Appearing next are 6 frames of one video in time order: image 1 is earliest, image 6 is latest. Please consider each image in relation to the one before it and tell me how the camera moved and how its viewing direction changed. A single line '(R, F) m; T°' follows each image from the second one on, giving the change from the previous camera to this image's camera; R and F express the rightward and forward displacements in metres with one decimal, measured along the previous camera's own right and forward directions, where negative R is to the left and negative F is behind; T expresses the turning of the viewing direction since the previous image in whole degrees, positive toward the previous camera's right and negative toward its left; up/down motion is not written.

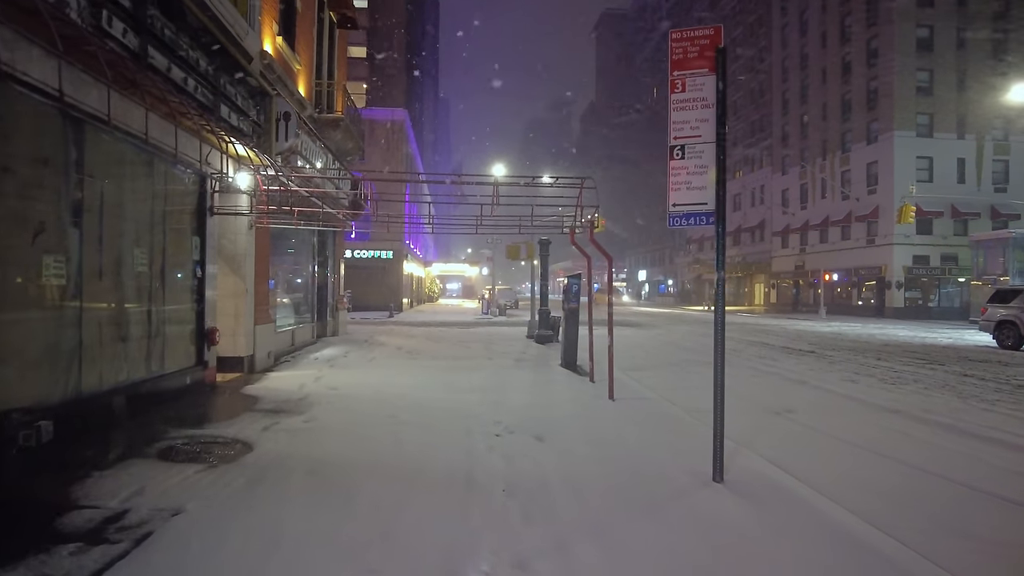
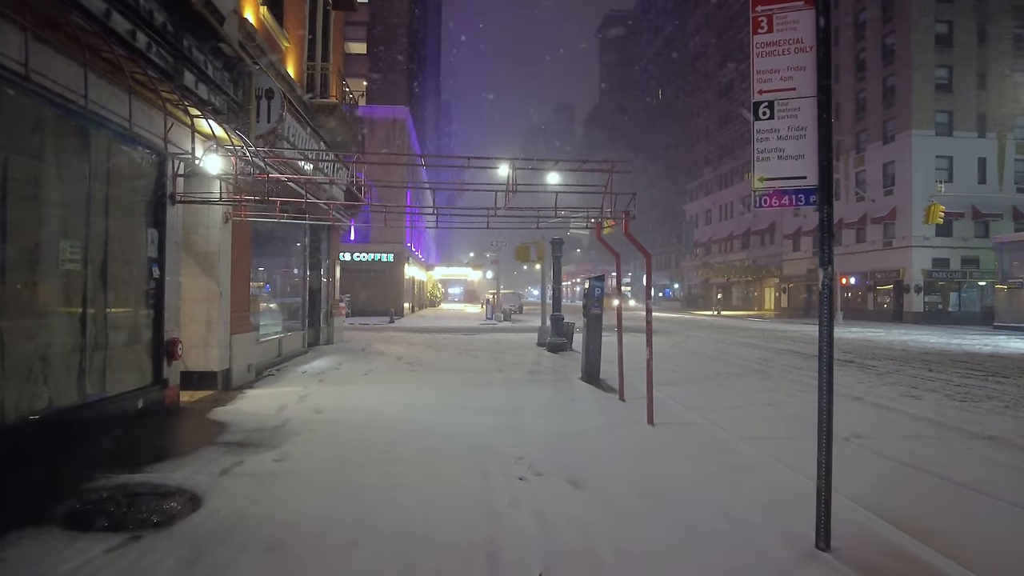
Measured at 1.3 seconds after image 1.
(-0.2, +1.4) m; 0°
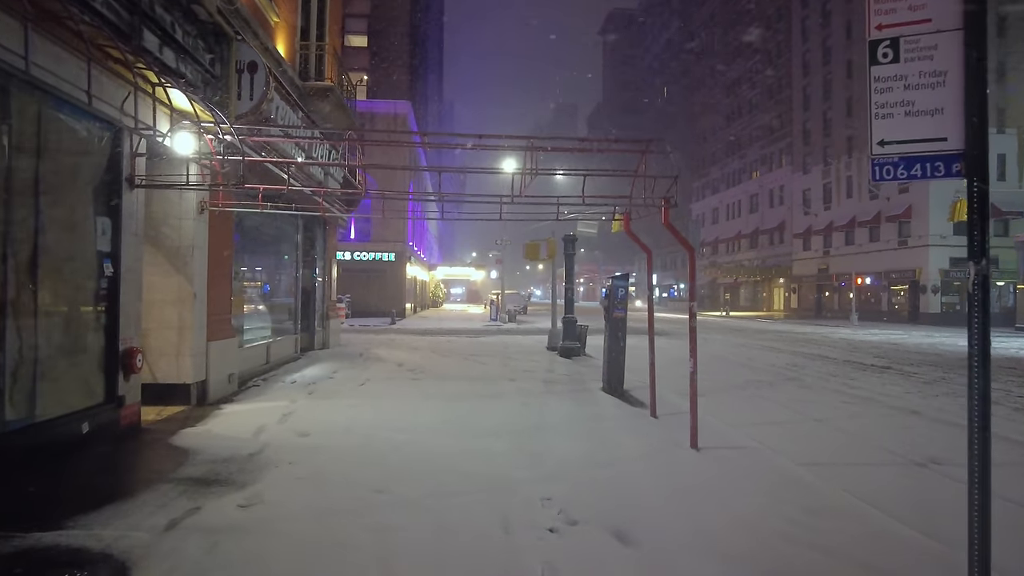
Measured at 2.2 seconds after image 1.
(-0.2, +1.1) m; 0°
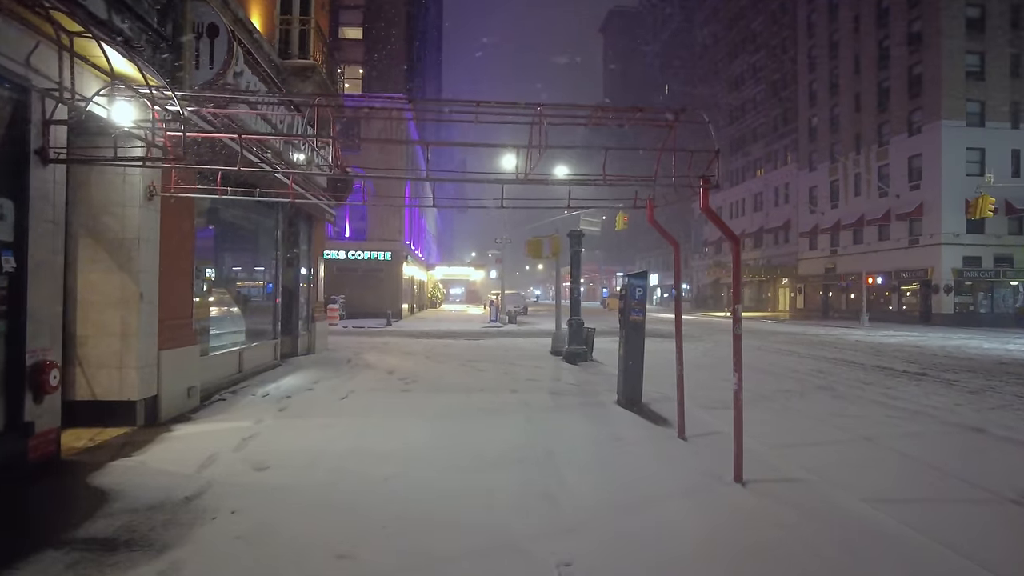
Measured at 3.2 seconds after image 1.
(0.0, +1.2) m; 0°
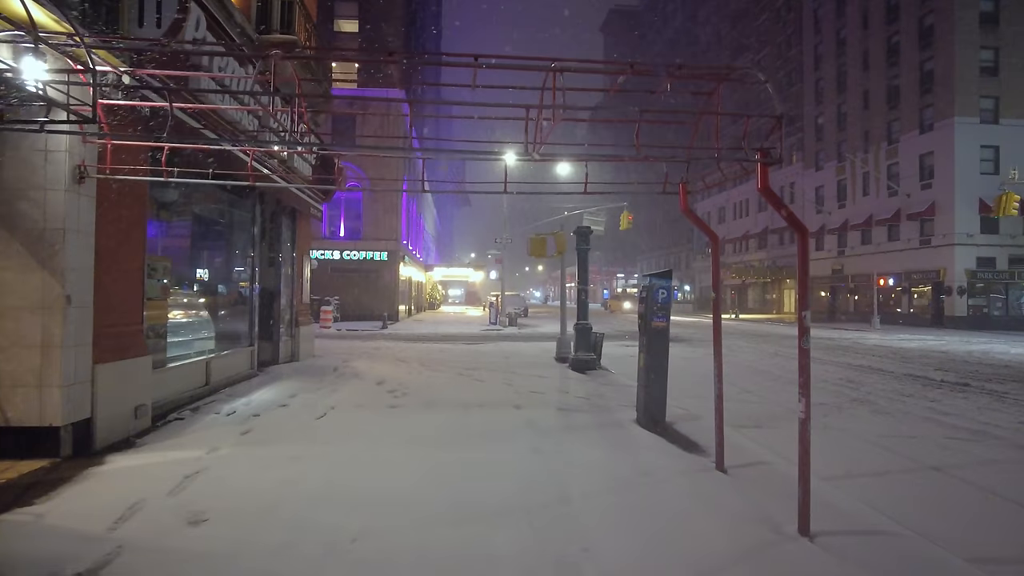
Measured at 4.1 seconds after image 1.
(-0.1, +1.1) m; 0°
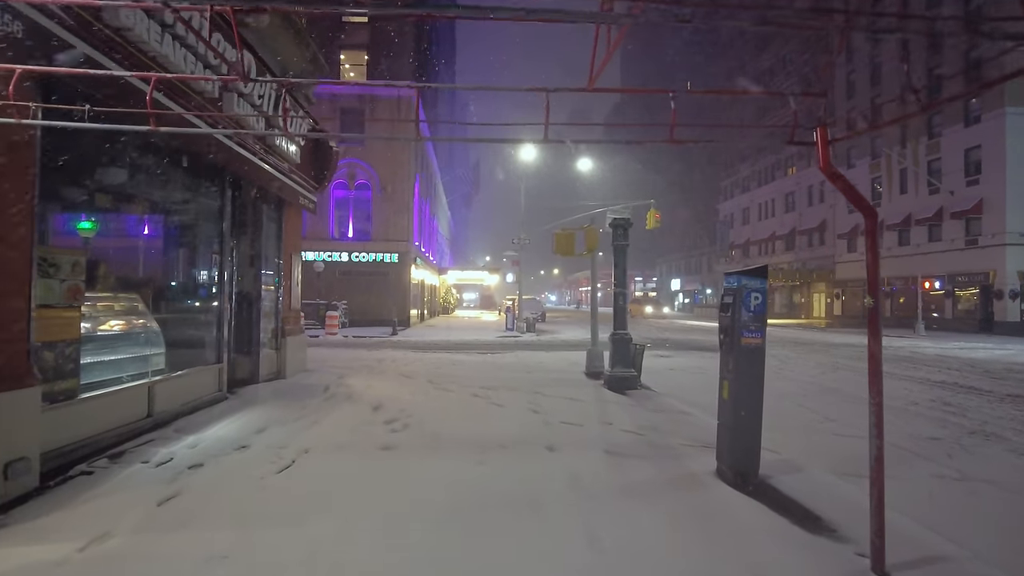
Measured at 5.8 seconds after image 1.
(-0.2, +2.0) m; -1°
